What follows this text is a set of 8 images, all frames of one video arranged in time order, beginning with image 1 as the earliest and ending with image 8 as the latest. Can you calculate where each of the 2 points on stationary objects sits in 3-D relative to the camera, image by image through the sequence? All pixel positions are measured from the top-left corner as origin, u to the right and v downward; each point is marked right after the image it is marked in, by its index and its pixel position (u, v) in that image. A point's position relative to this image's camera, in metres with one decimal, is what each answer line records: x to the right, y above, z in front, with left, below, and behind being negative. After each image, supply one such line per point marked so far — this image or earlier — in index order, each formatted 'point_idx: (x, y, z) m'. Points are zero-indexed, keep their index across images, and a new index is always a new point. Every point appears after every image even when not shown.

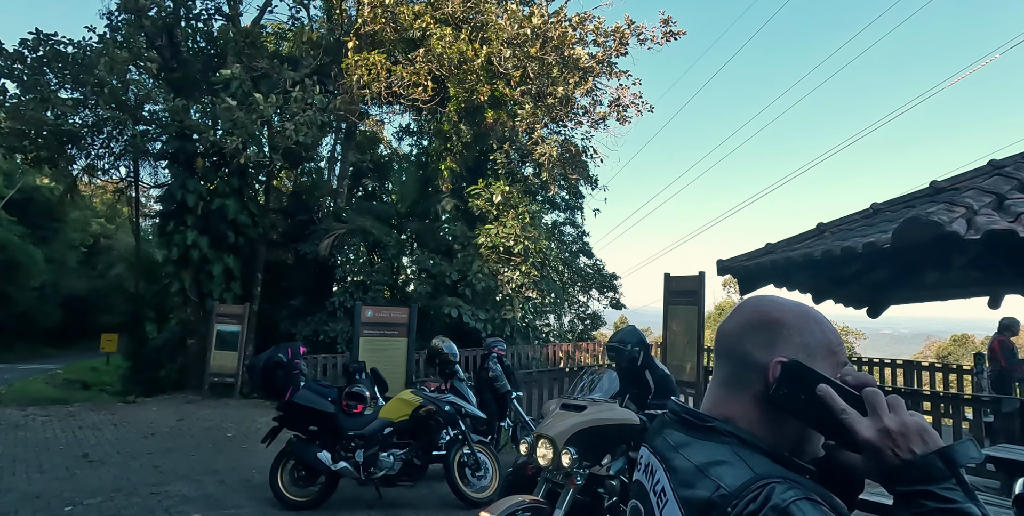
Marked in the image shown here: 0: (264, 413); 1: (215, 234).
0: (-3.8, -2.3, +9.1) m
1: (-6.3, +0.5, +12.8) m
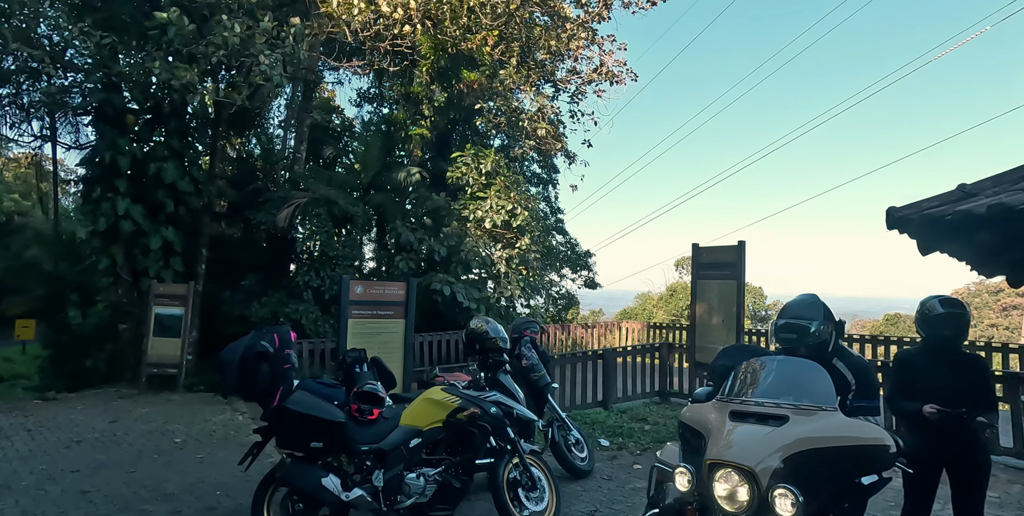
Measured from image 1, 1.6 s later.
0: (-3.8, -1.9, +7.7) m
1: (-6.6, +1.0, +11.0) m
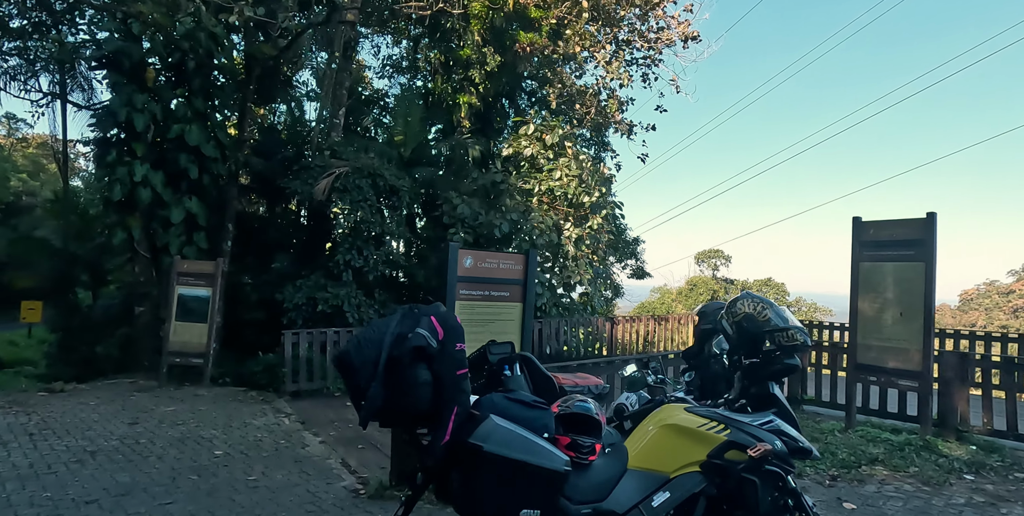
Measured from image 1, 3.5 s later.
0: (-2.7, -1.6, +6.4) m
1: (-5.5, +1.4, +9.7) m
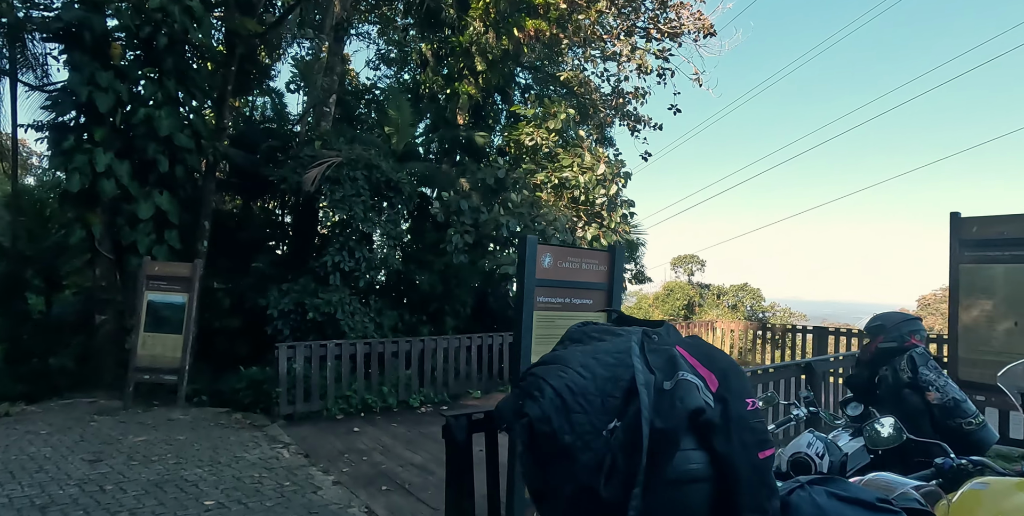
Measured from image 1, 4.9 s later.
0: (-2.4, -1.6, +5.4) m
1: (-5.3, +1.4, +8.6) m
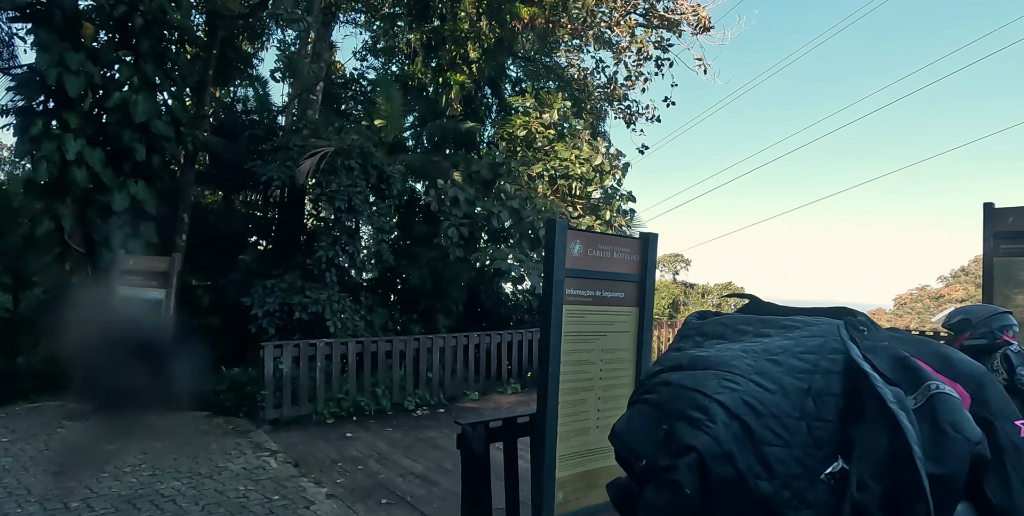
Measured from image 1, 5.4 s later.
0: (-2.3, -1.6, +5.0) m
1: (-5.3, +1.5, +8.1) m
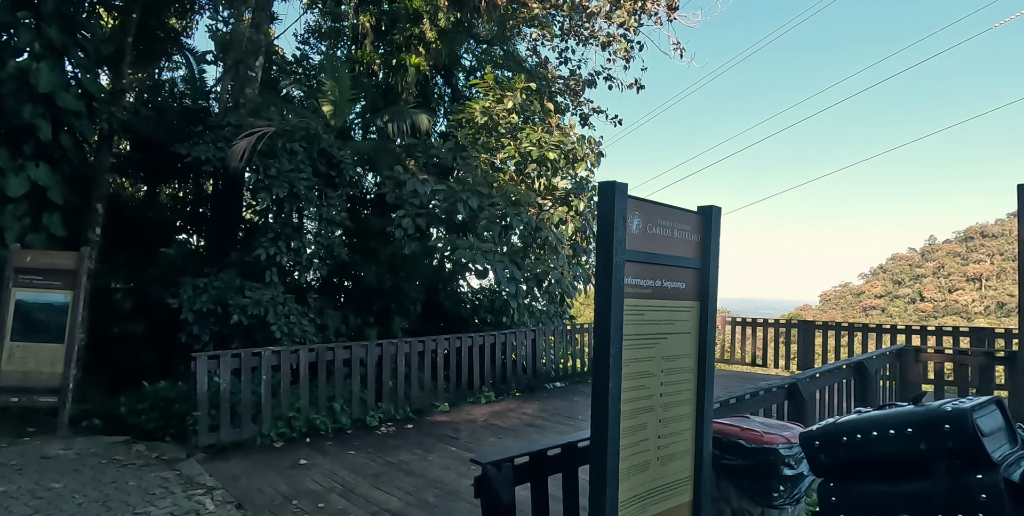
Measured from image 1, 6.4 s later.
0: (-2.4, -1.5, +4.0) m
1: (-5.7, +1.5, +6.8) m
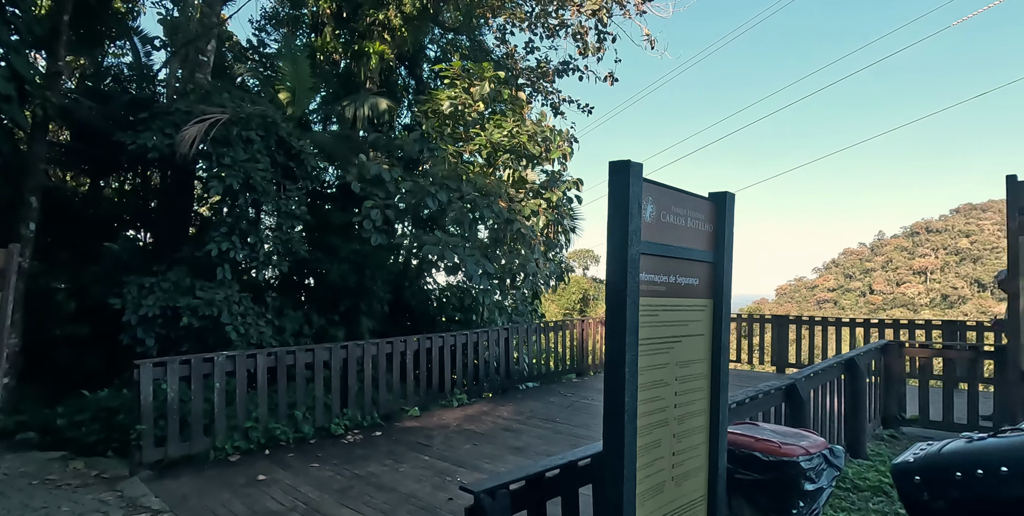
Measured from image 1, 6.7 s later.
0: (-2.5, -1.5, +3.6) m
1: (-6.0, +1.5, +6.2) m
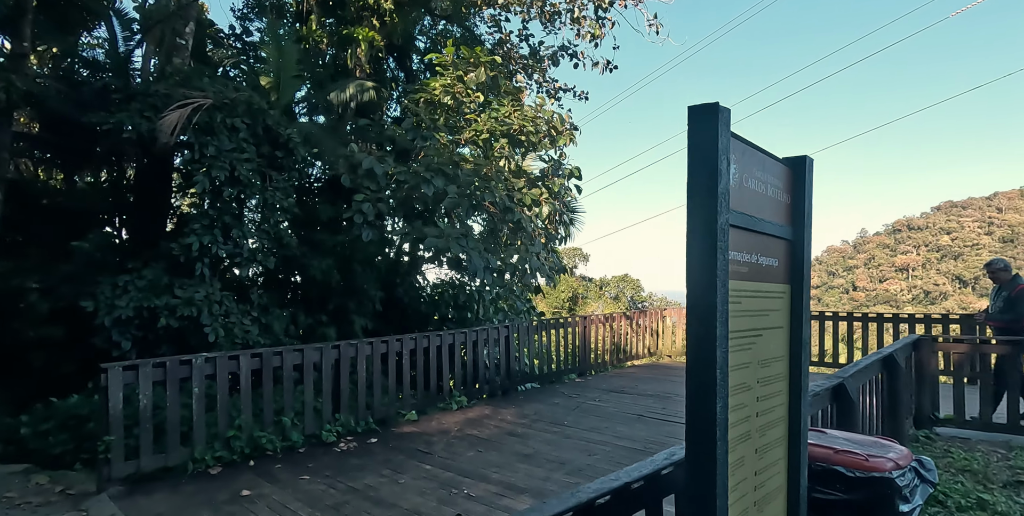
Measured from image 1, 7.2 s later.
0: (-2.4, -1.4, +3.2) m
1: (-6.0, +1.6, +5.7) m
